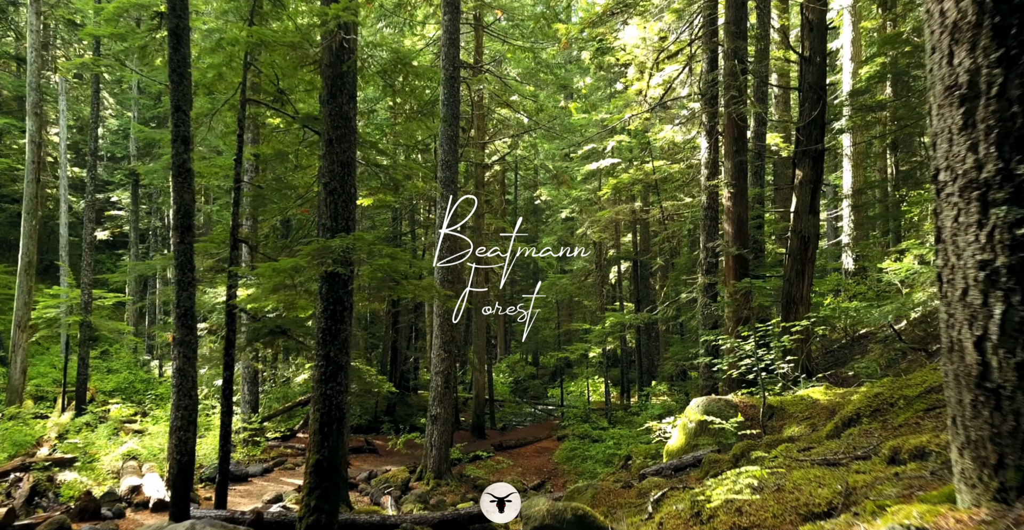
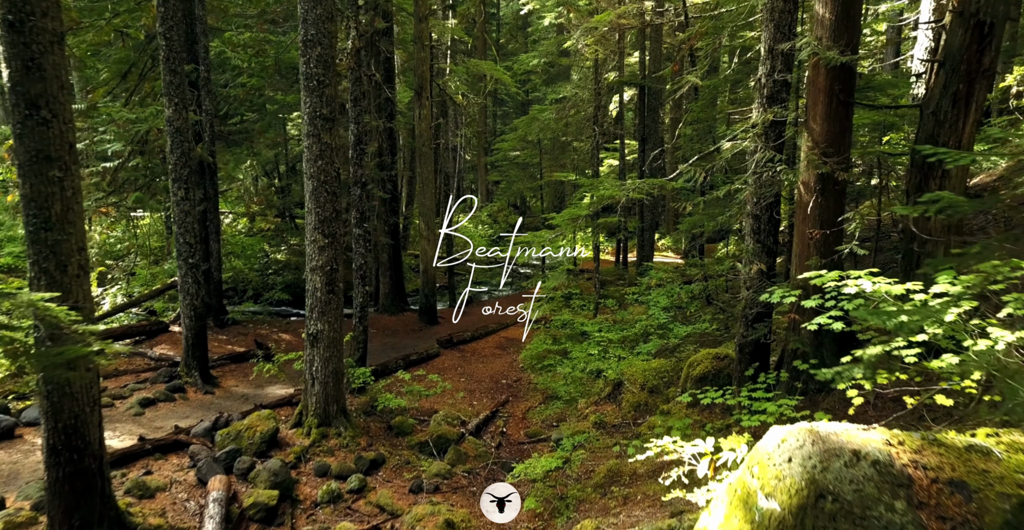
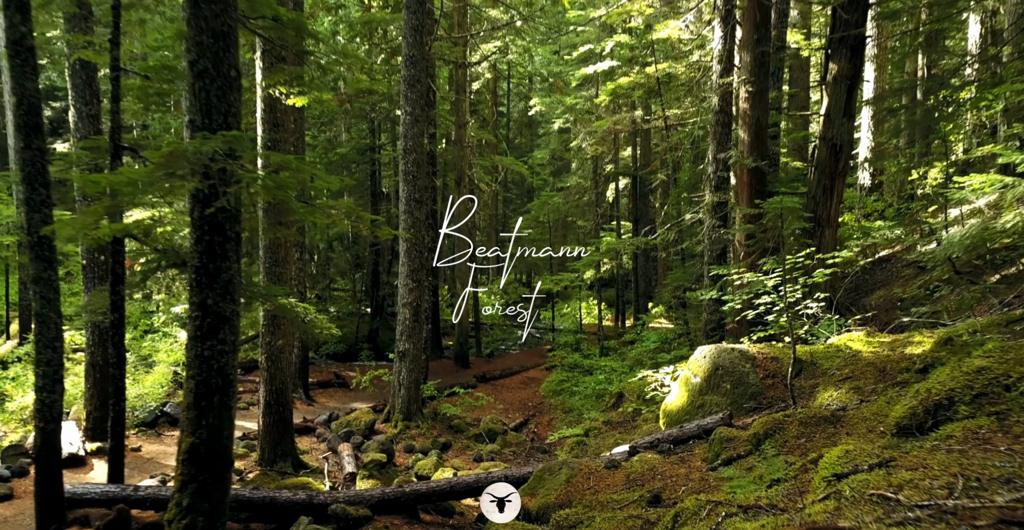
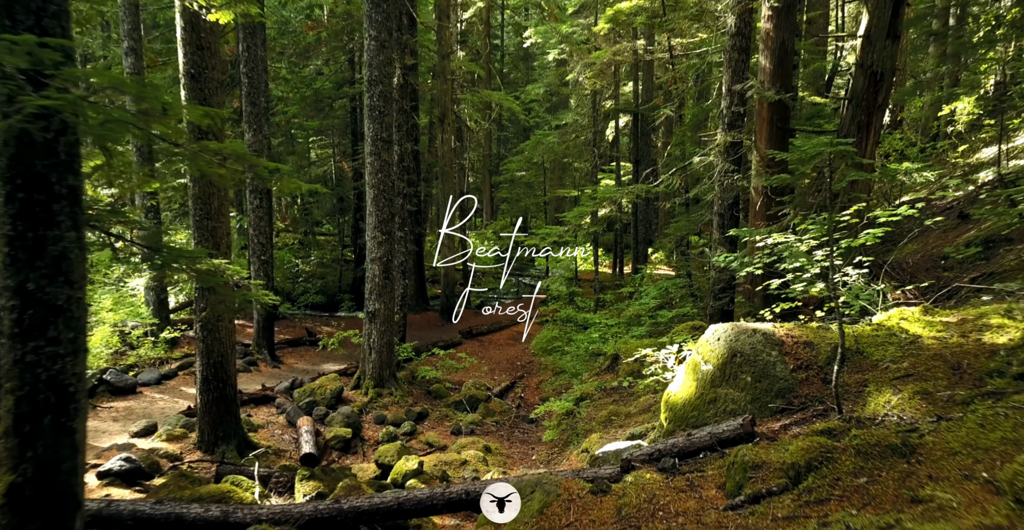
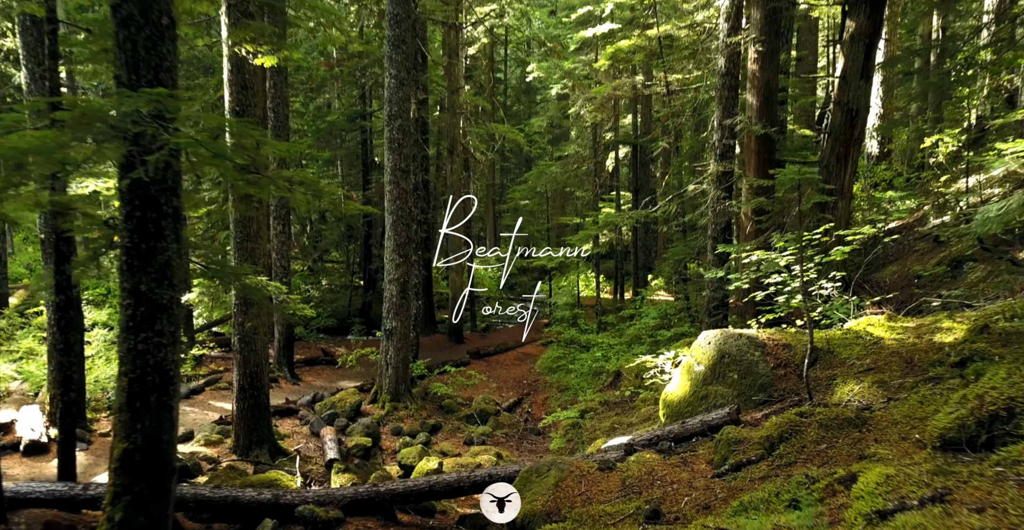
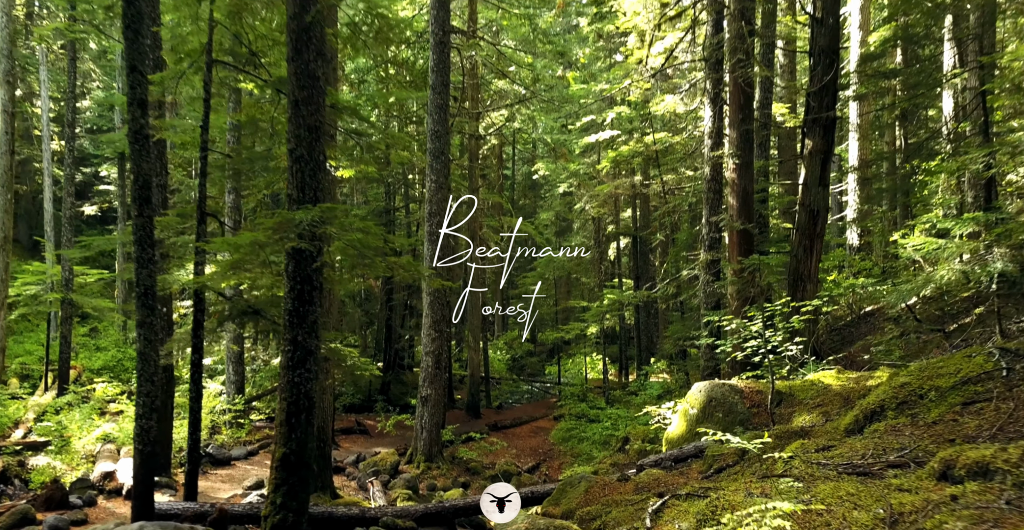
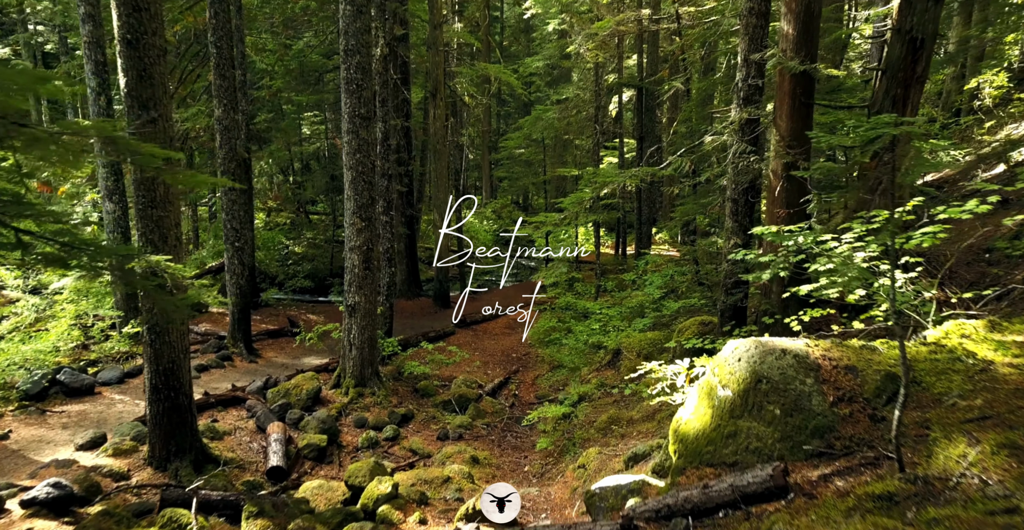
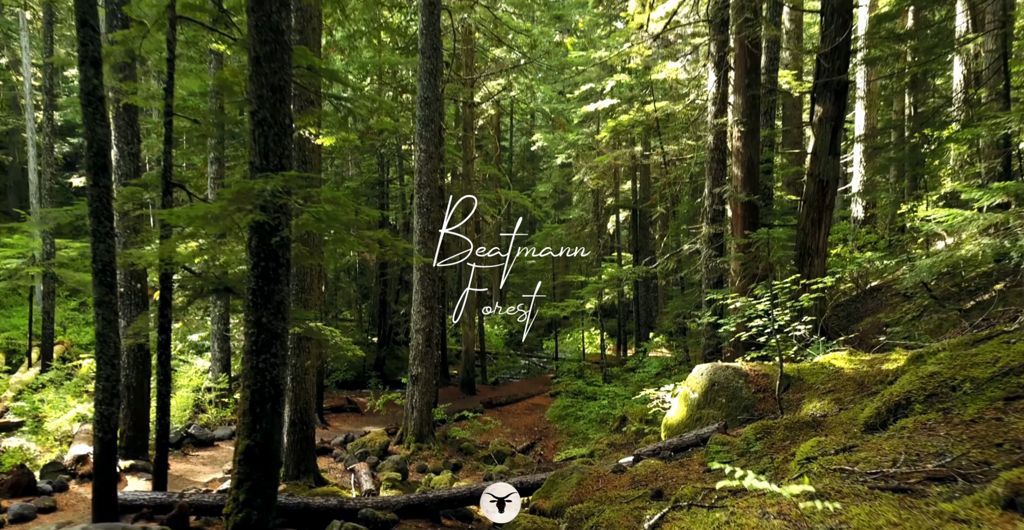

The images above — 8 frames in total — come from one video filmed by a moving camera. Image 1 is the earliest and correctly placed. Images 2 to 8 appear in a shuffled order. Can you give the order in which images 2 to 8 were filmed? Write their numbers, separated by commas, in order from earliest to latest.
6, 8, 3, 5, 4, 7, 2
